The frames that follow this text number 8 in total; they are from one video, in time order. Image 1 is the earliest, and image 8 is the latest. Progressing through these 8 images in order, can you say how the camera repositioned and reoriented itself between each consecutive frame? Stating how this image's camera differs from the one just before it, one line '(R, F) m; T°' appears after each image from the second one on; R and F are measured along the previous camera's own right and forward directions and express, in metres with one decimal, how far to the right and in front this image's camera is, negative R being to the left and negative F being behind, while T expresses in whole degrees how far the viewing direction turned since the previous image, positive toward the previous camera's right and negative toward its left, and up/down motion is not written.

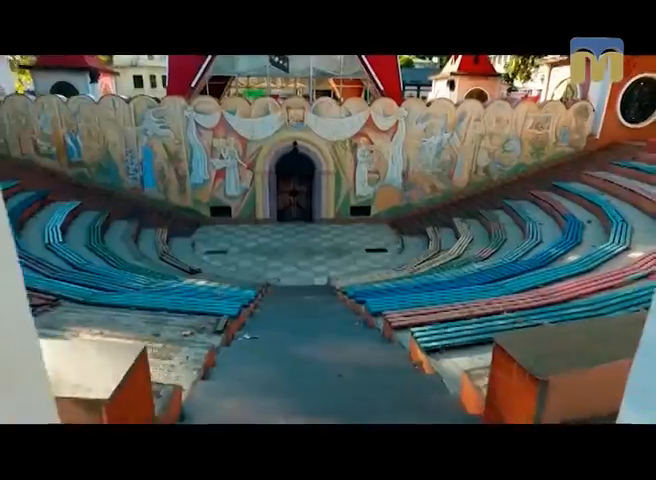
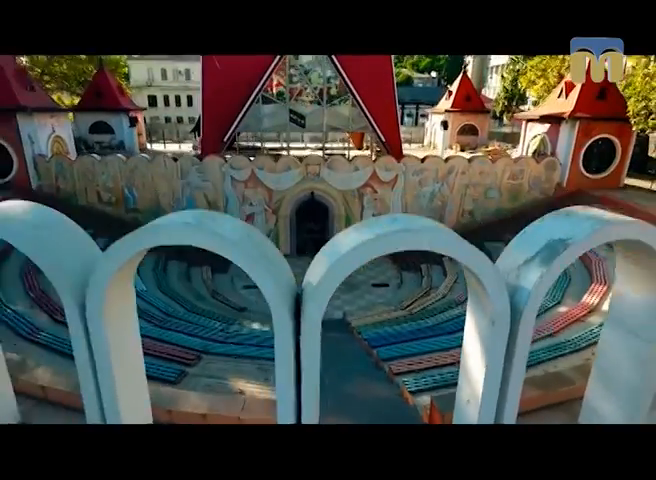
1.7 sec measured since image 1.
(-0.3, -1.6) m; 0°
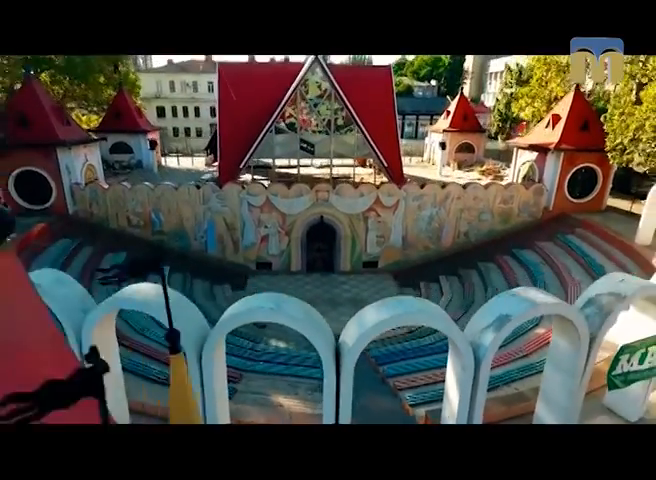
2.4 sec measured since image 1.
(-0.2, -0.9) m; 0°
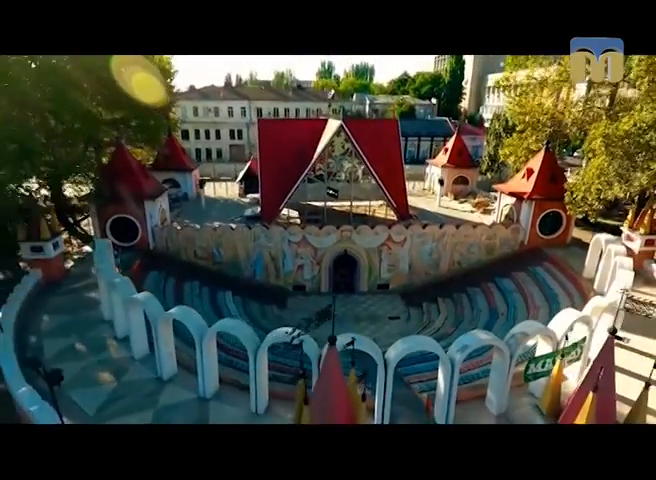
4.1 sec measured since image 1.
(-0.7, -2.8) m; 0°
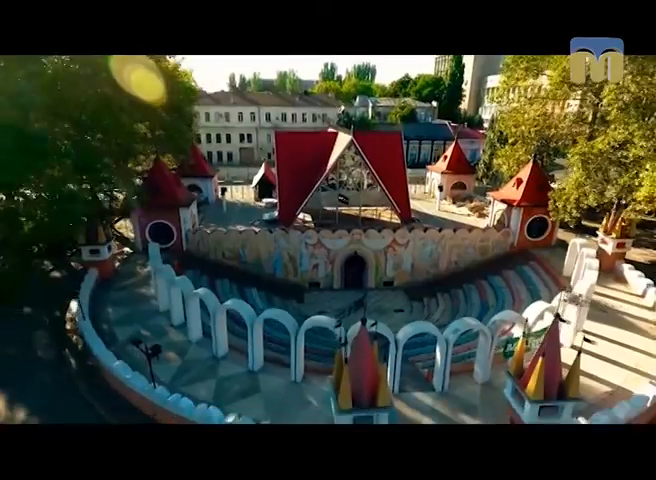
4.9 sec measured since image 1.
(-0.4, -1.7) m; 0°
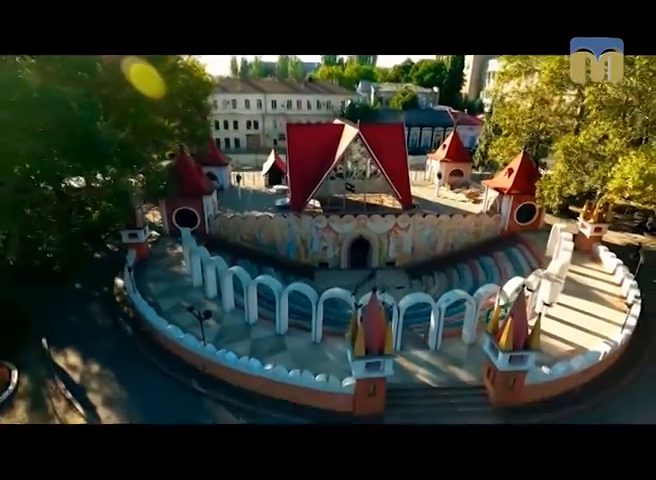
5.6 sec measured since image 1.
(-0.3, -1.6) m; 0°
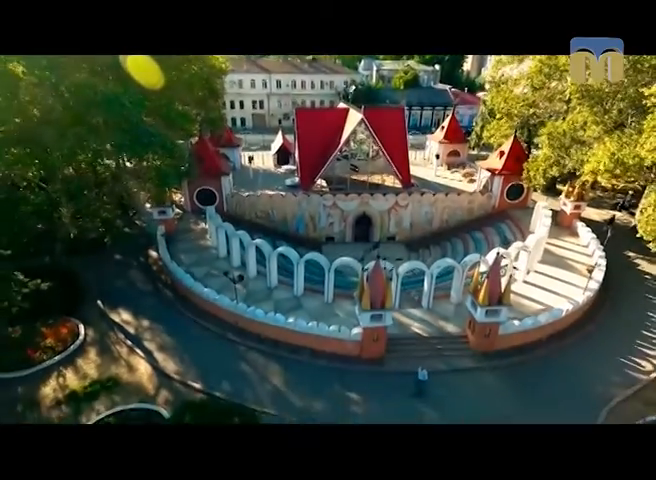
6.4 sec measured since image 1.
(-0.3, -1.7) m; 0°
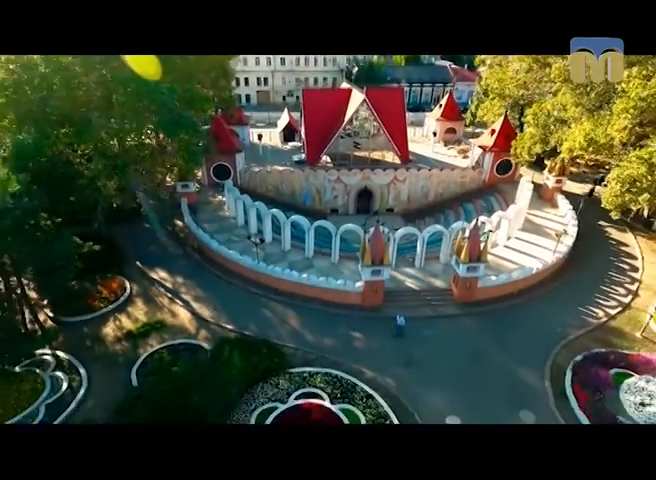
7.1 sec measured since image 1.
(-0.2, -1.8) m; 0°
